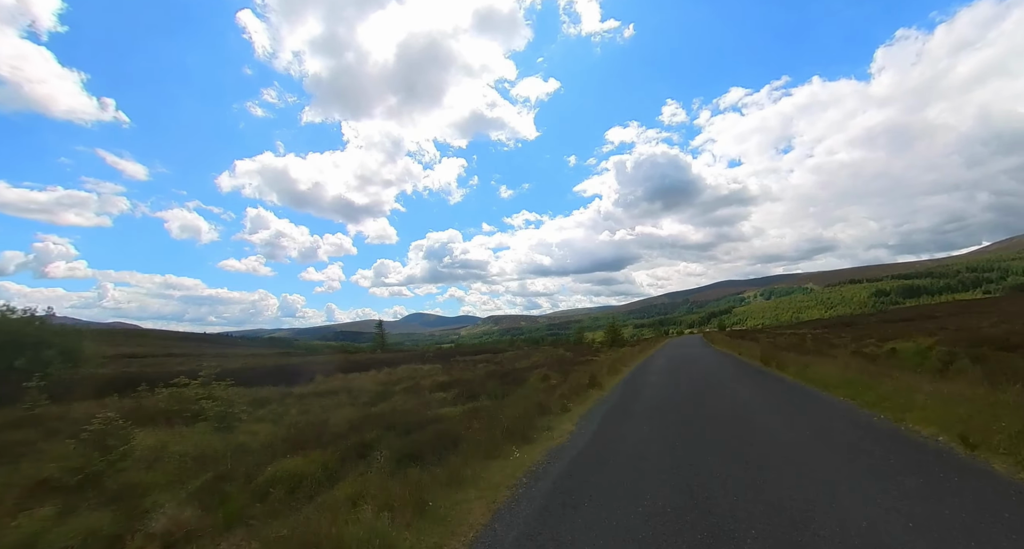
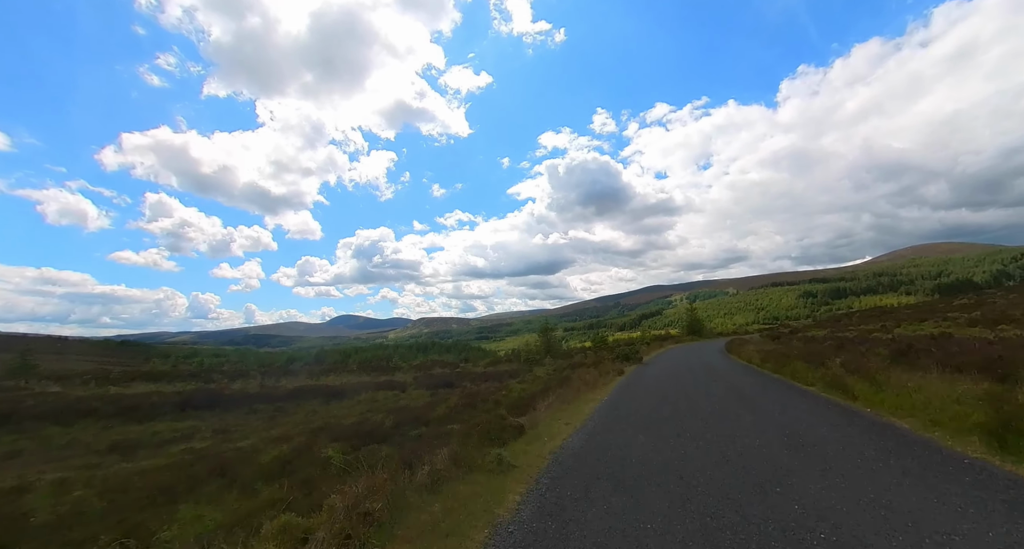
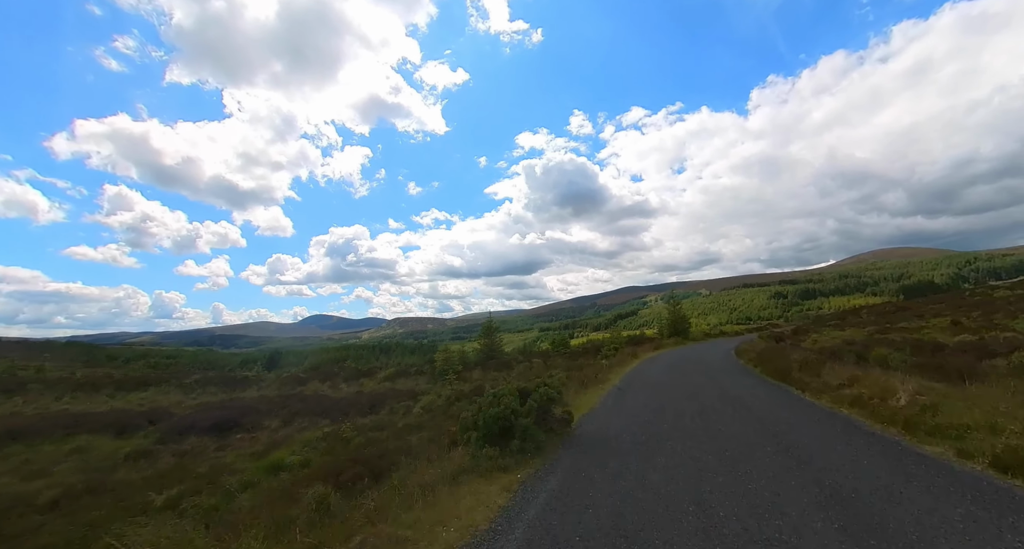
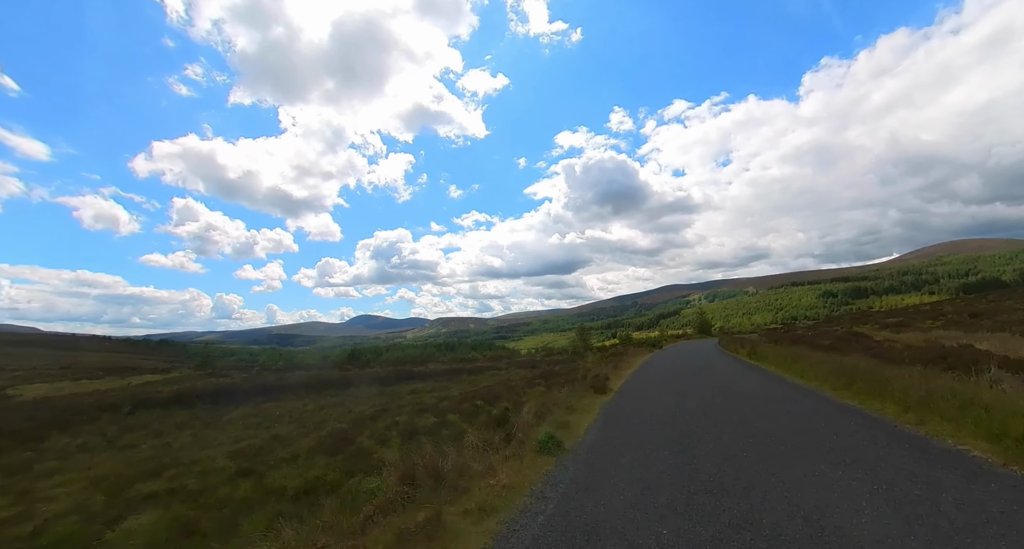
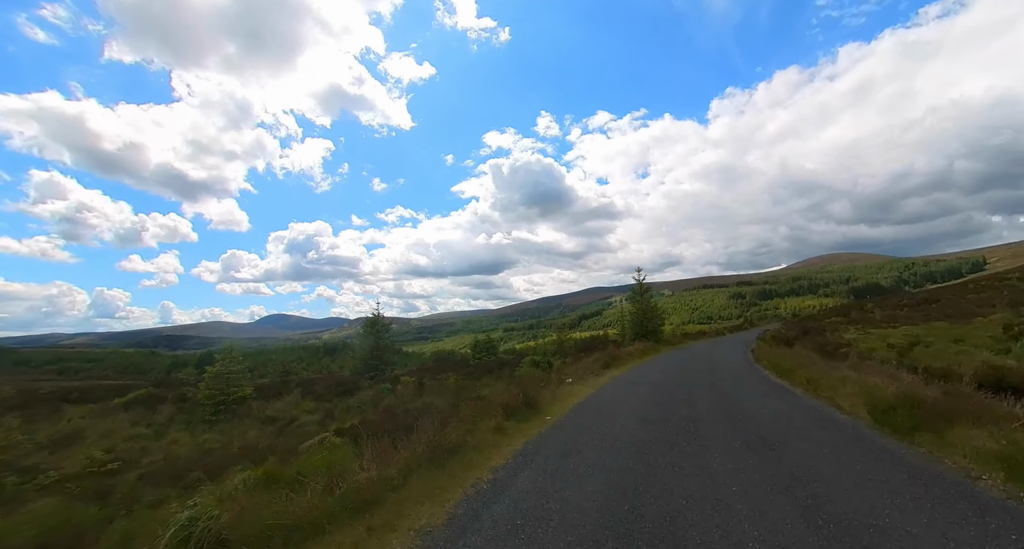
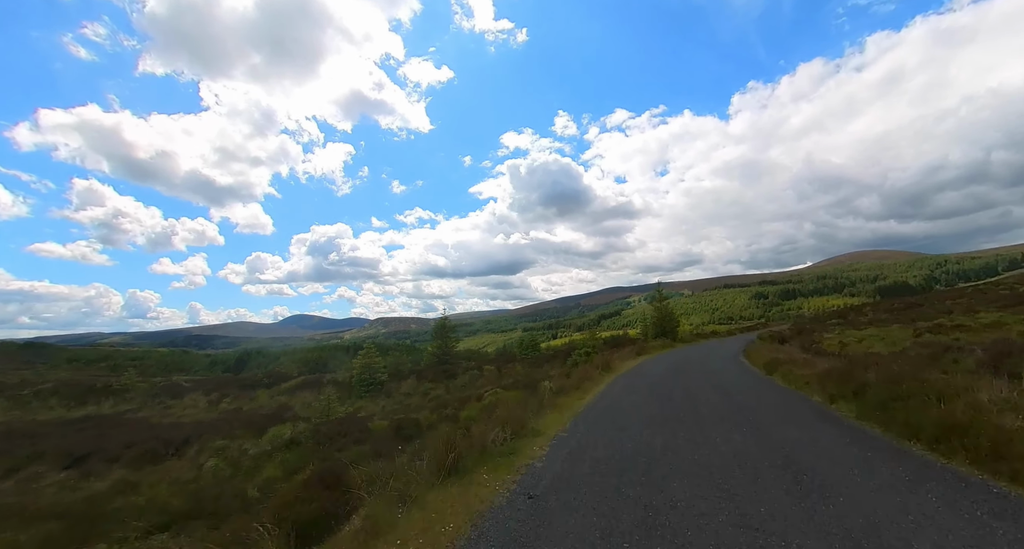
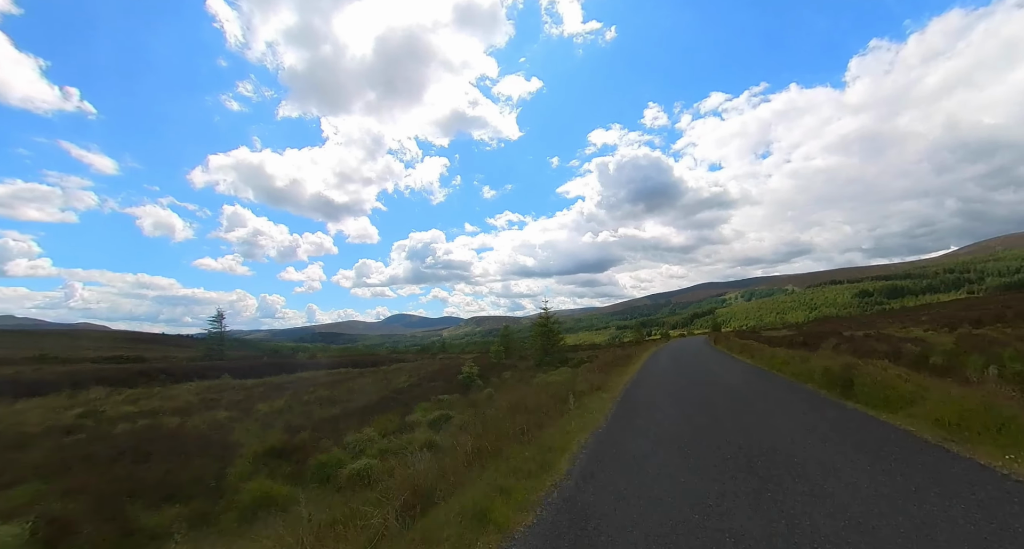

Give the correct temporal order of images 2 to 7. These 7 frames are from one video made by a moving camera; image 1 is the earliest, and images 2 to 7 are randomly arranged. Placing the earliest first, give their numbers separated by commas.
7, 4, 2, 3, 6, 5
